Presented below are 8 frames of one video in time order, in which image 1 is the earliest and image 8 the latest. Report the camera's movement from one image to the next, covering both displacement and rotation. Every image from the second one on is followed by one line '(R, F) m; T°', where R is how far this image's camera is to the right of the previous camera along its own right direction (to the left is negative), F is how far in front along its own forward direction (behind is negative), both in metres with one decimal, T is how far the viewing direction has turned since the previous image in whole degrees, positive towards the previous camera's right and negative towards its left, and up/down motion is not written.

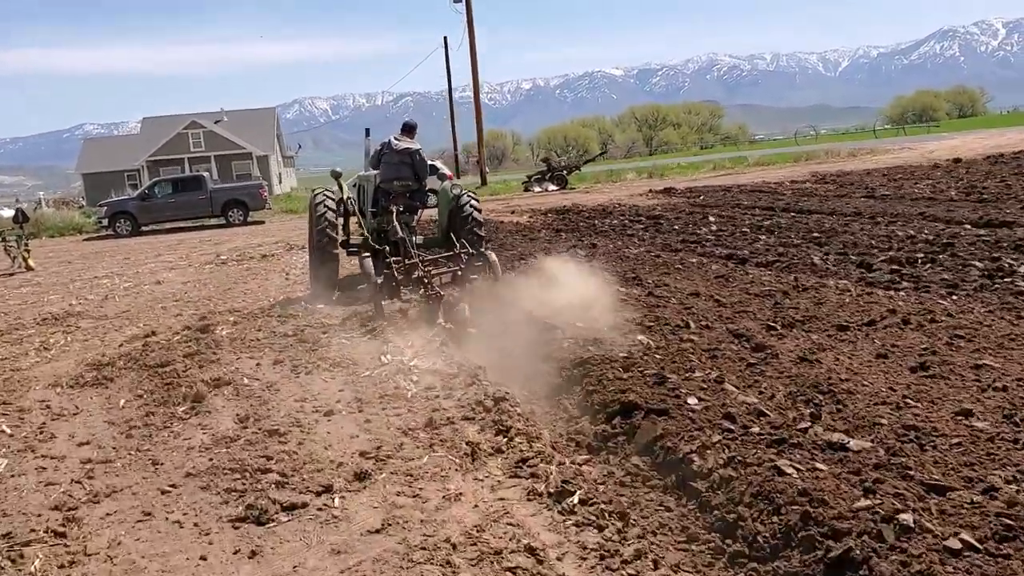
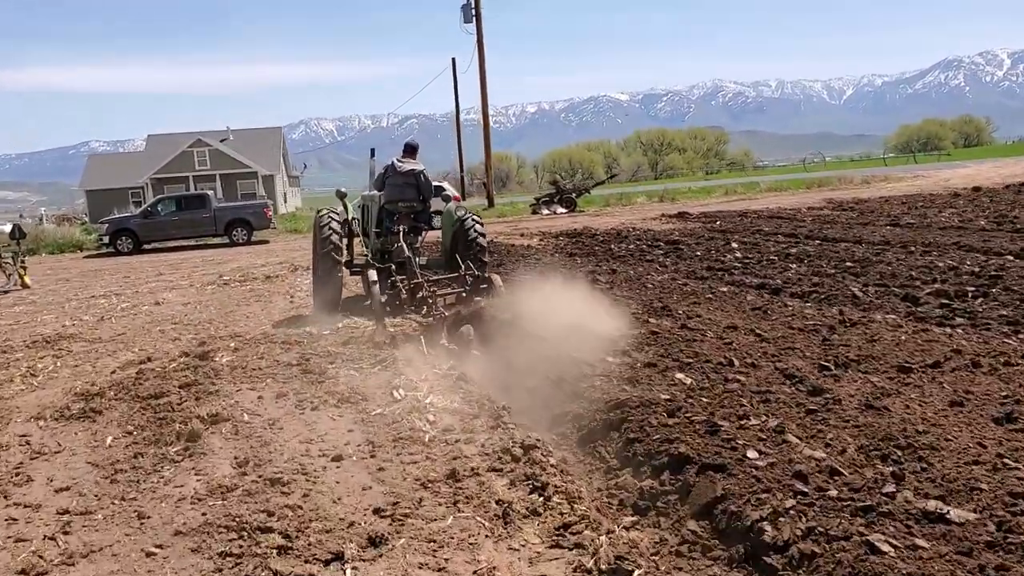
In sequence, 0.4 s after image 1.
(-0.1, +0.5) m; 0°
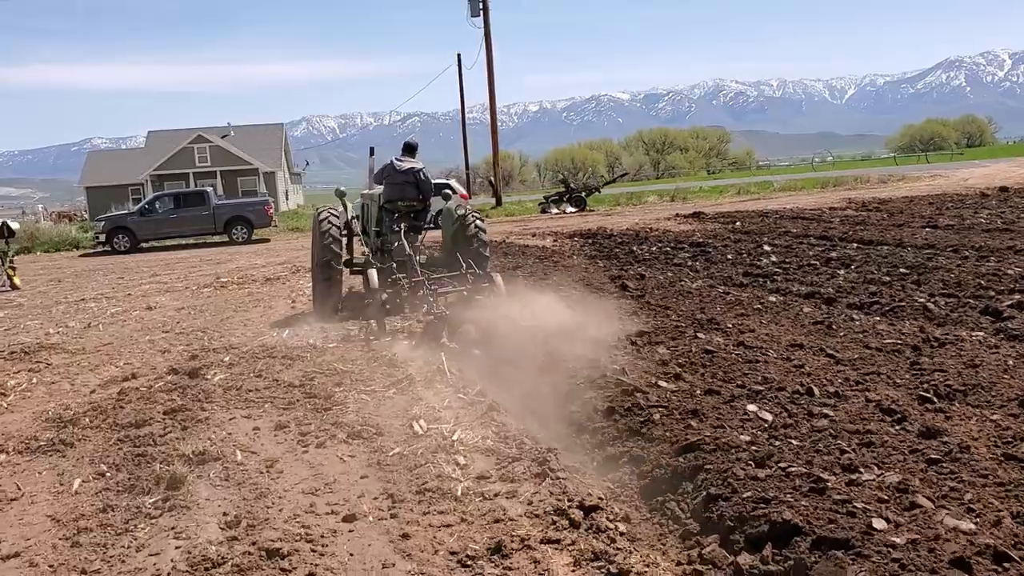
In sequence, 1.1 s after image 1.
(-0.2, +0.8) m; 0°
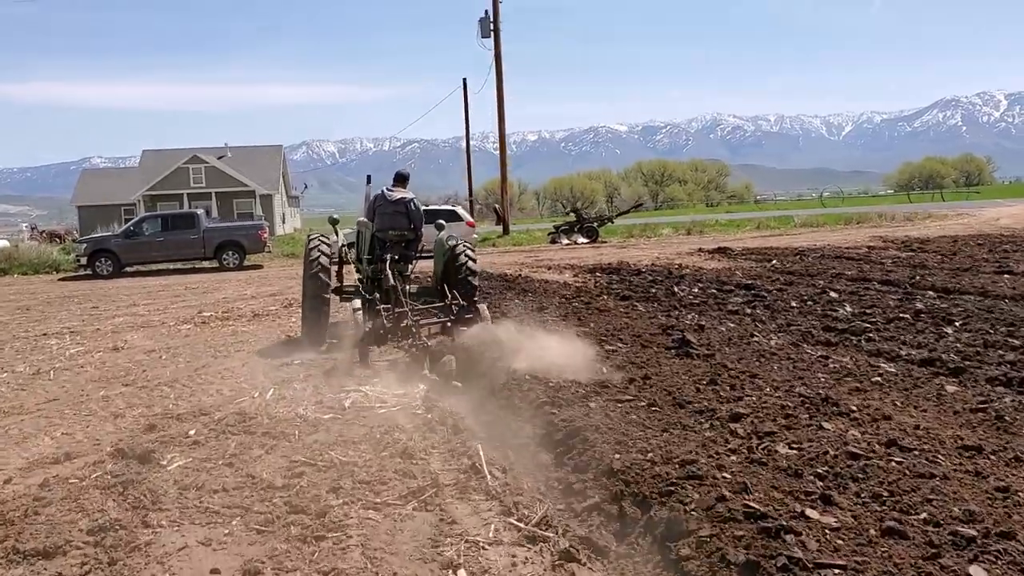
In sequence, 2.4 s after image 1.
(-0.3, +1.5) m; 0°
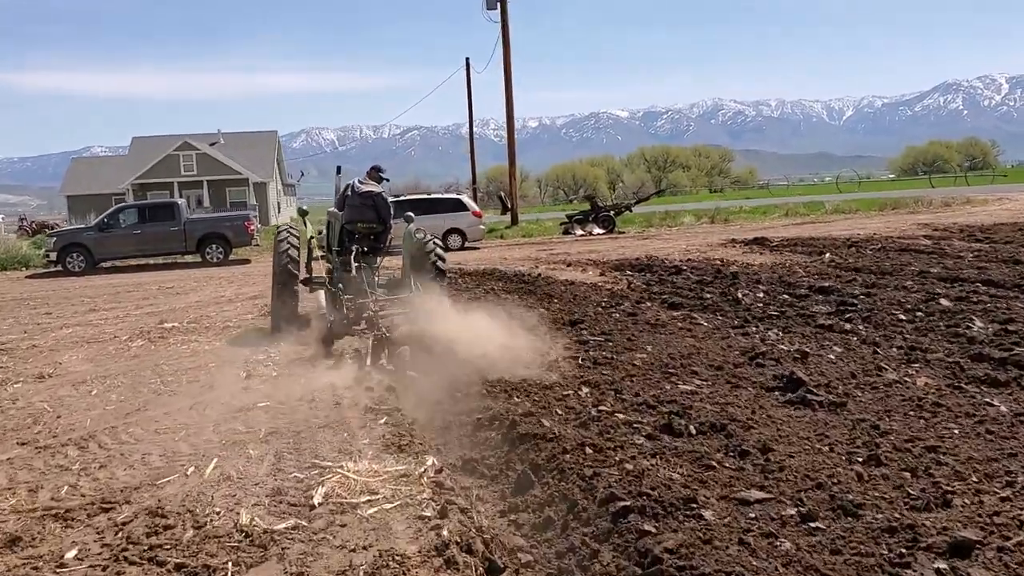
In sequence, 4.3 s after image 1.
(-0.2, +2.0) m; 0°
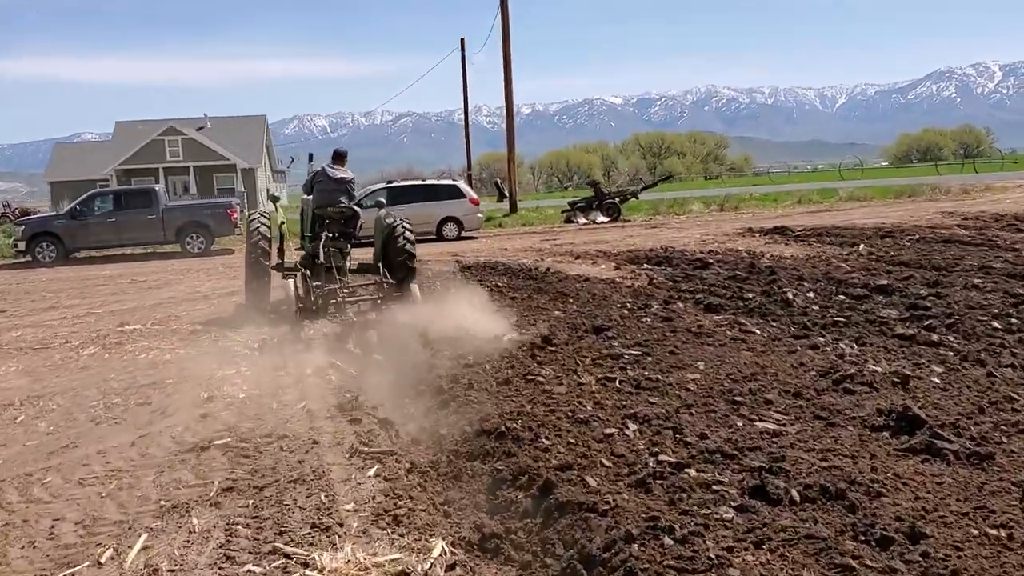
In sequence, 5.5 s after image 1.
(-0.1, +1.2) m; 0°
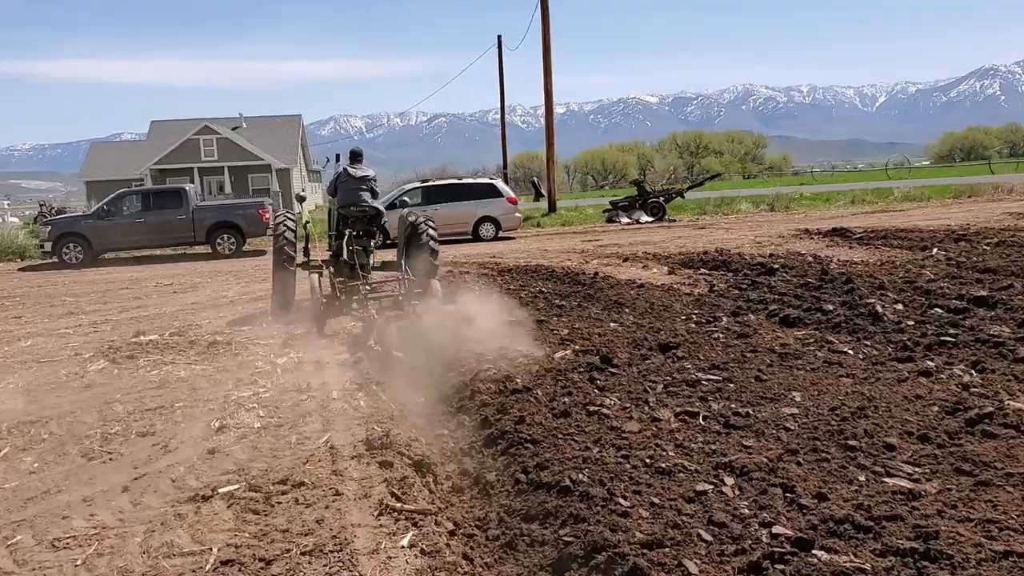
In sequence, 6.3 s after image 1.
(-0.1, +0.8) m; -2°
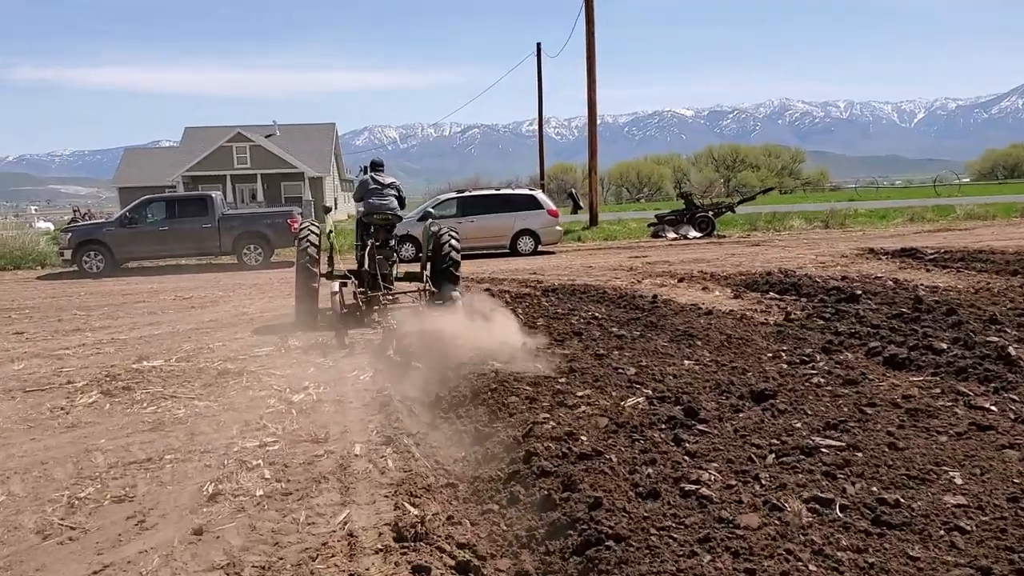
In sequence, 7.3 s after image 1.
(-0.2, +1.0) m; -2°
